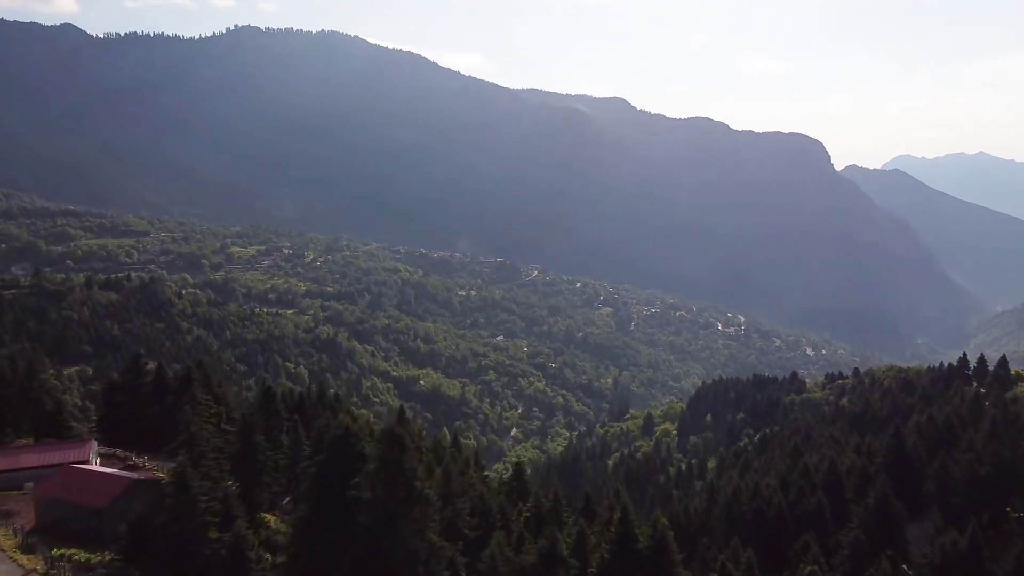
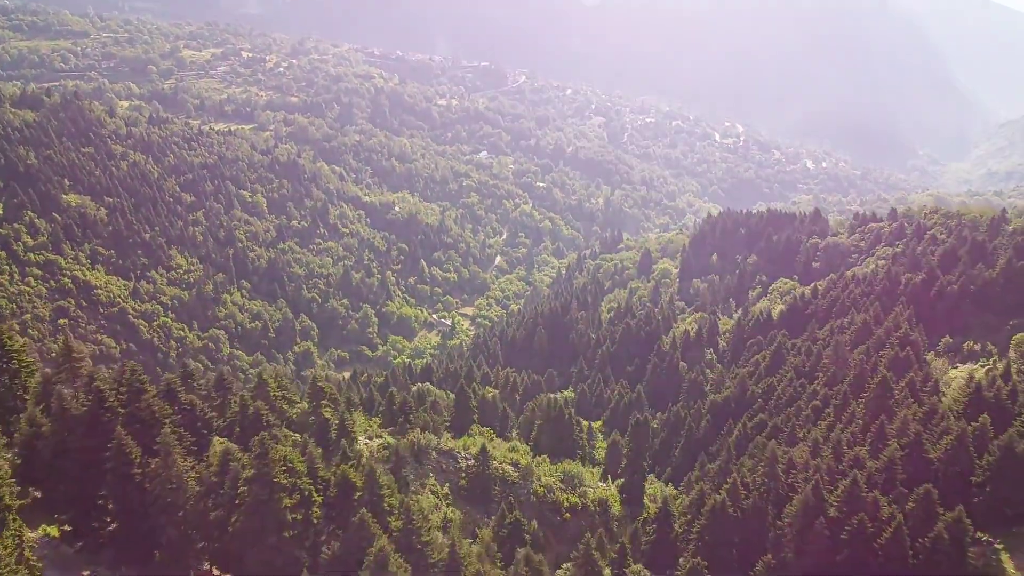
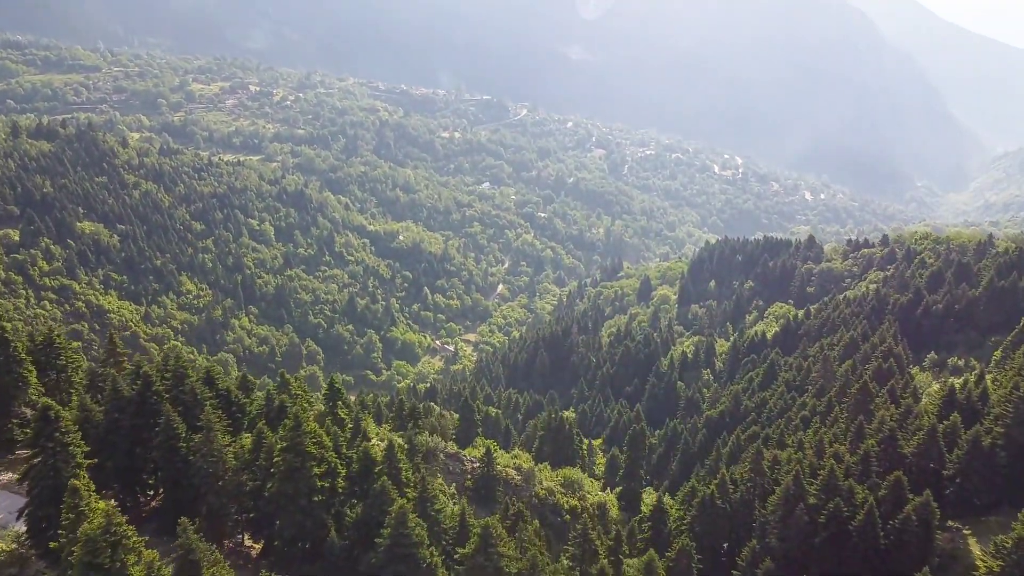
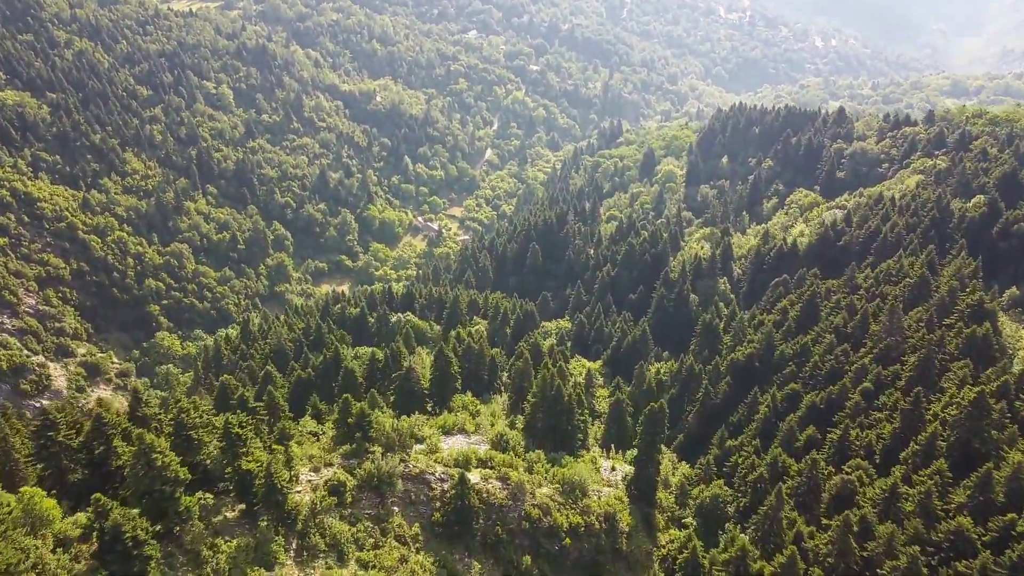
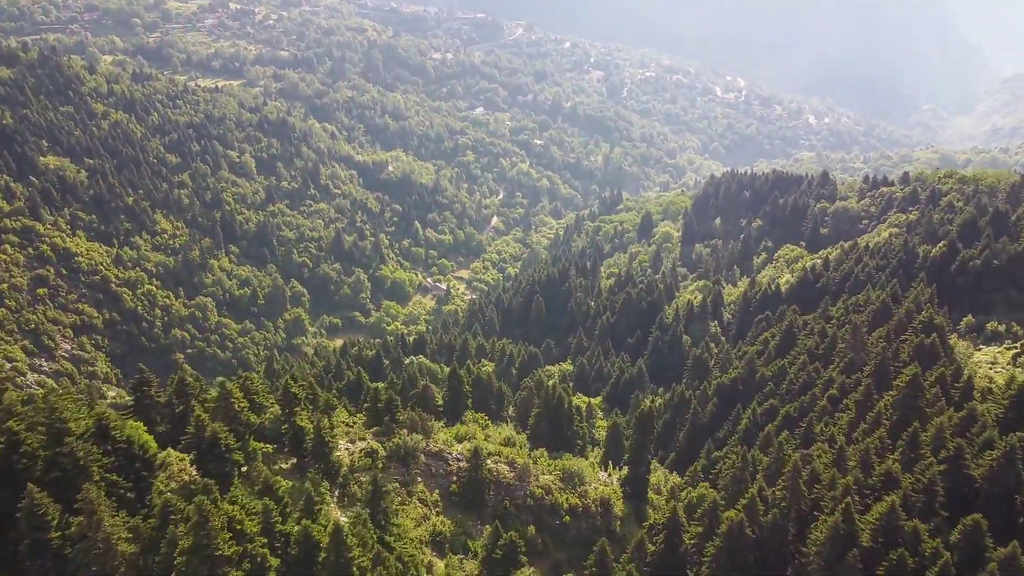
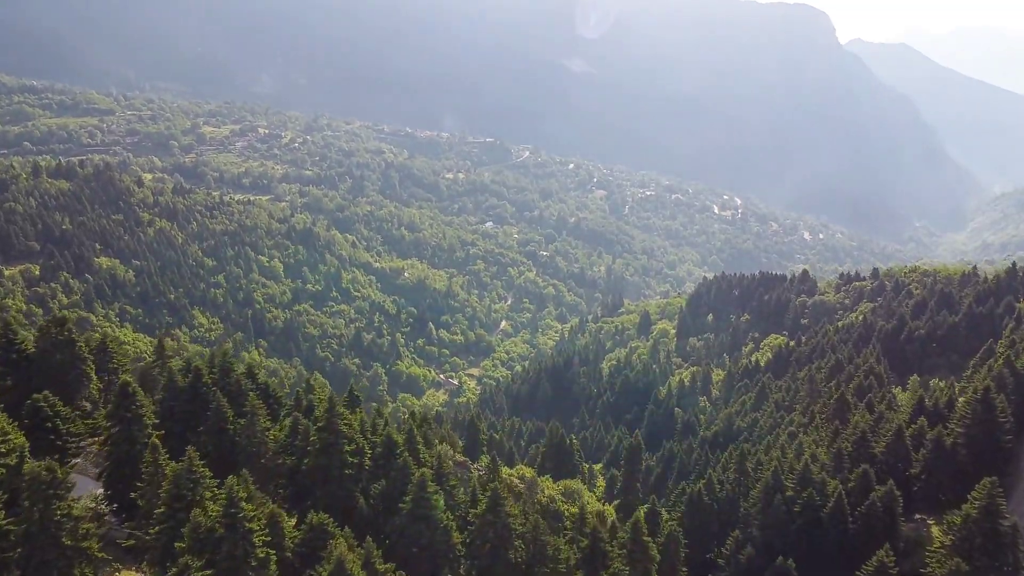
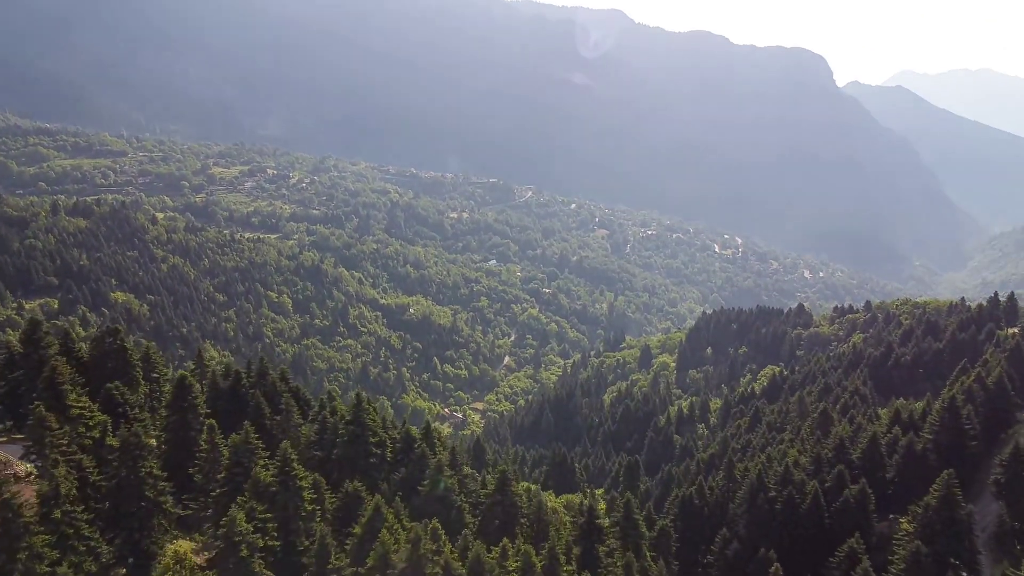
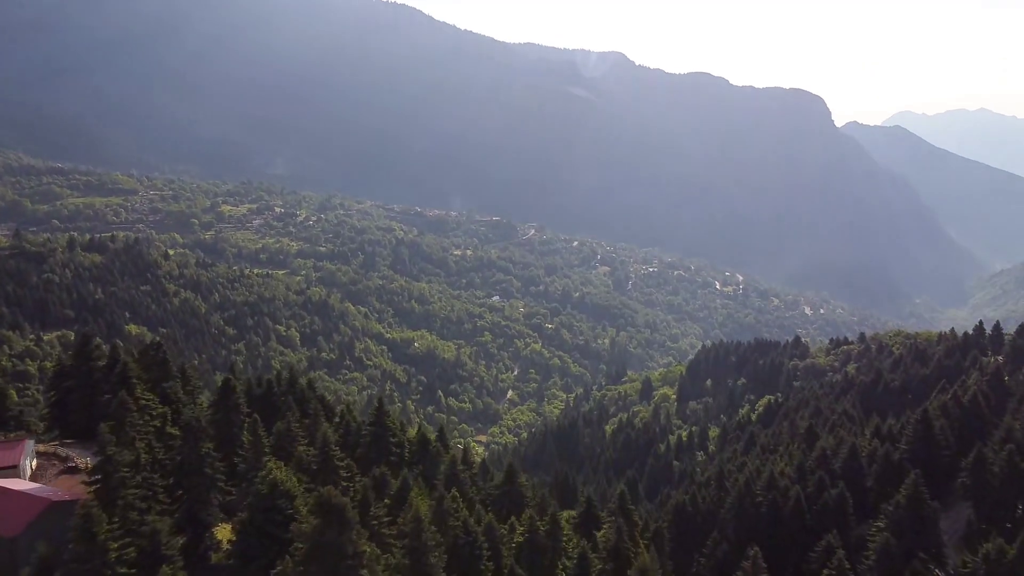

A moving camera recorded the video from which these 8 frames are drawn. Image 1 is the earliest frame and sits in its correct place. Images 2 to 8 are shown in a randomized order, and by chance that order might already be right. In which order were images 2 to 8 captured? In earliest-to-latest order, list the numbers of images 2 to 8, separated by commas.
8, 7, 6, 3, 2, 5, 4
